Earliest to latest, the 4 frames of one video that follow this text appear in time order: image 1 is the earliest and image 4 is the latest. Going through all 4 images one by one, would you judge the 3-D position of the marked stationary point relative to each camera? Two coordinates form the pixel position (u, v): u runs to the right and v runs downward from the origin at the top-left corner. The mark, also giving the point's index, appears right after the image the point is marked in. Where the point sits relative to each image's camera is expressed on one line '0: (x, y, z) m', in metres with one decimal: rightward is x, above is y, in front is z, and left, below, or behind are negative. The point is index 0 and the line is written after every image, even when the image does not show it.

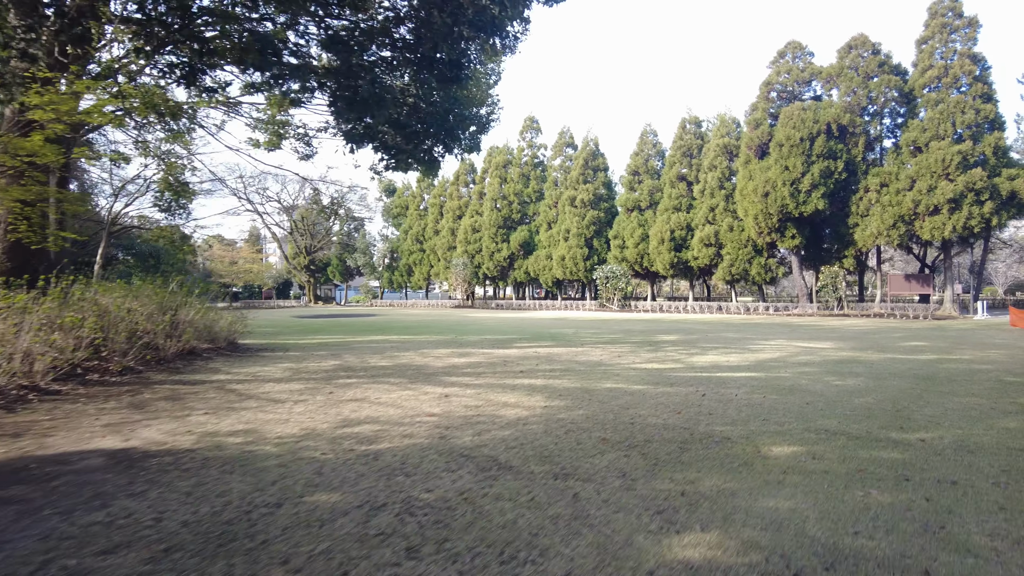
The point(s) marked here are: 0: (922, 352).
0: (+6.6, -1.0, +10.2) m
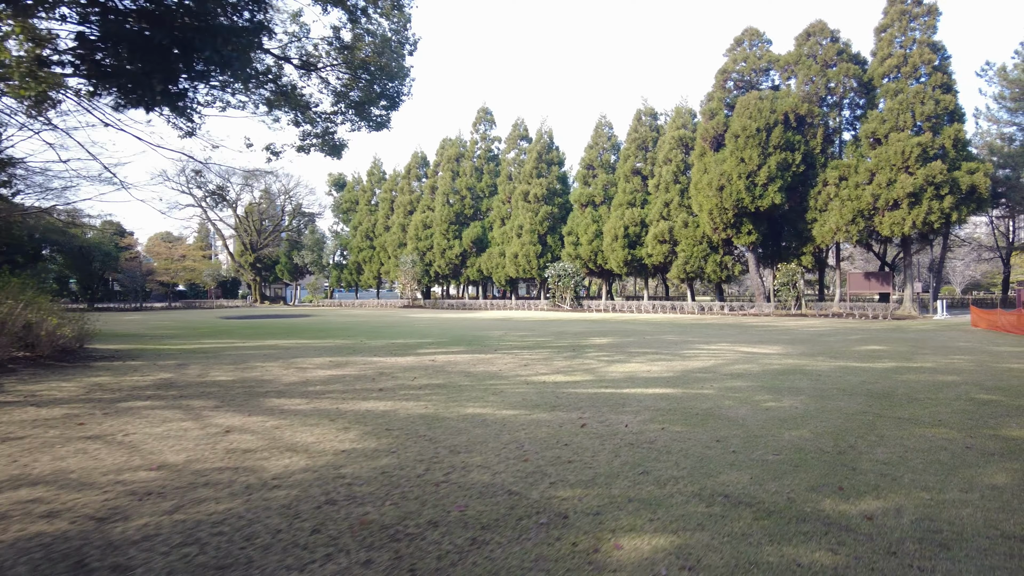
0: (+5.1, -1.0, +8.8) m
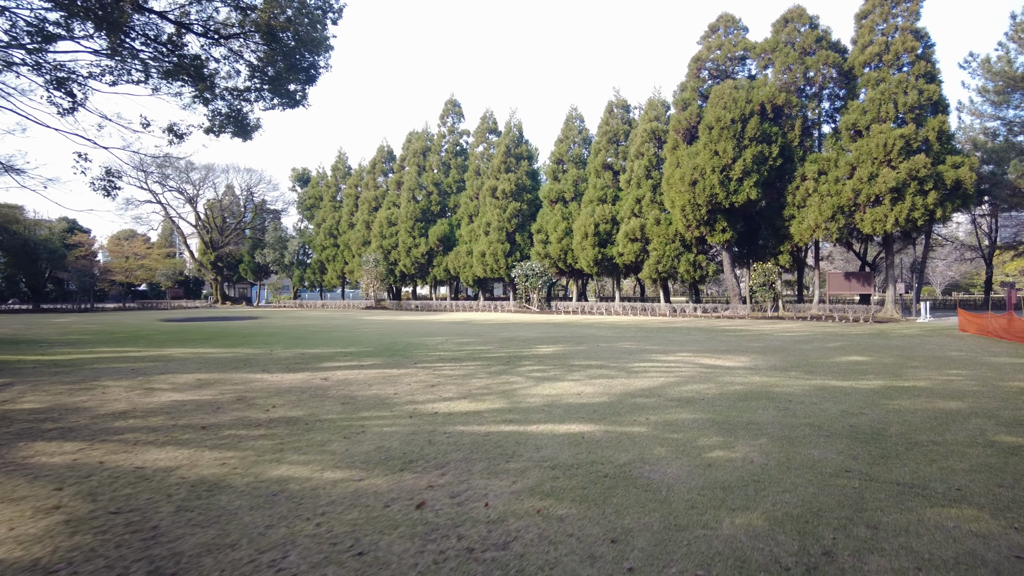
0: (+4.1, -1.0, +7.4) m
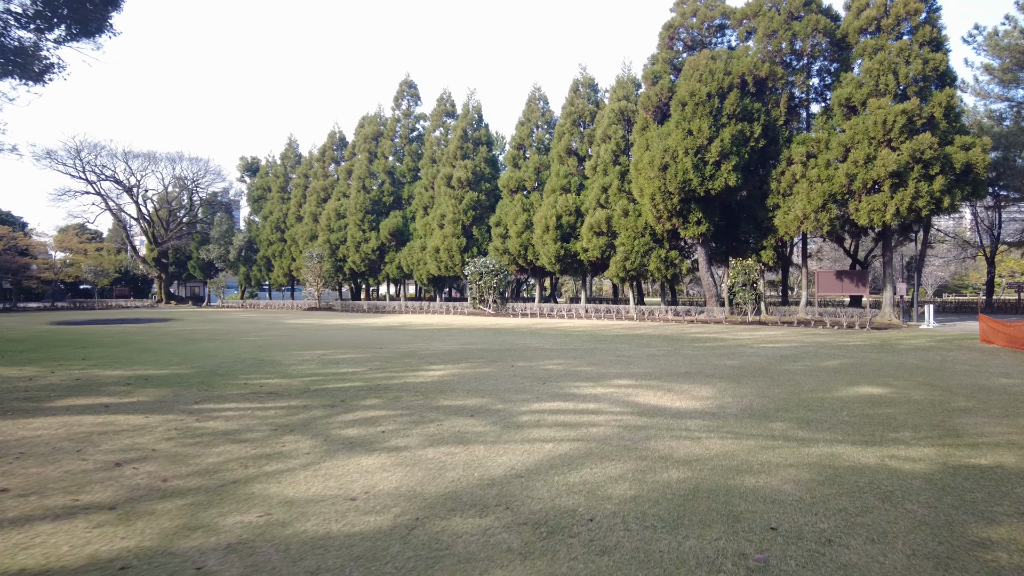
0: (+2.7, -1.0, +4.5) m
